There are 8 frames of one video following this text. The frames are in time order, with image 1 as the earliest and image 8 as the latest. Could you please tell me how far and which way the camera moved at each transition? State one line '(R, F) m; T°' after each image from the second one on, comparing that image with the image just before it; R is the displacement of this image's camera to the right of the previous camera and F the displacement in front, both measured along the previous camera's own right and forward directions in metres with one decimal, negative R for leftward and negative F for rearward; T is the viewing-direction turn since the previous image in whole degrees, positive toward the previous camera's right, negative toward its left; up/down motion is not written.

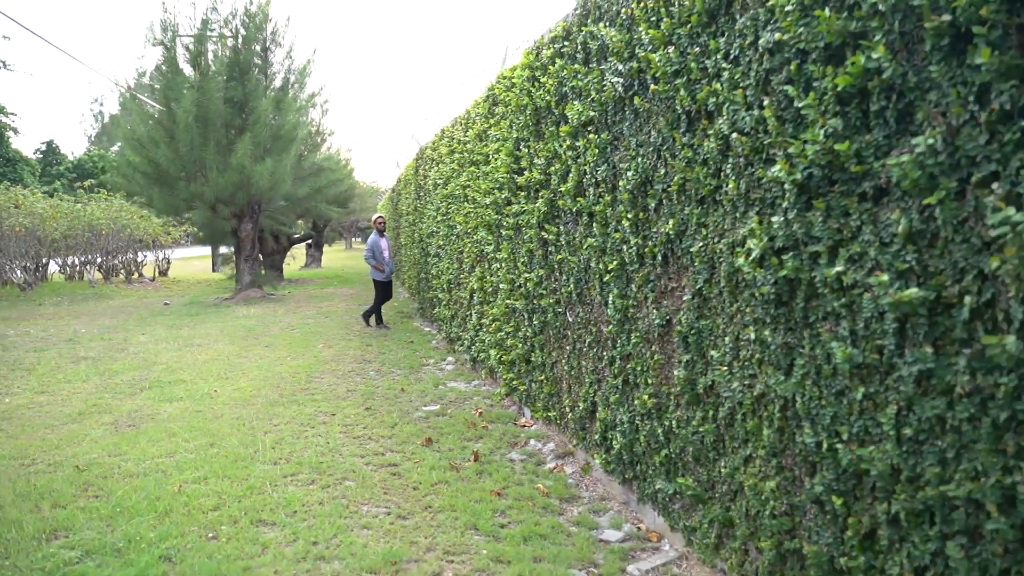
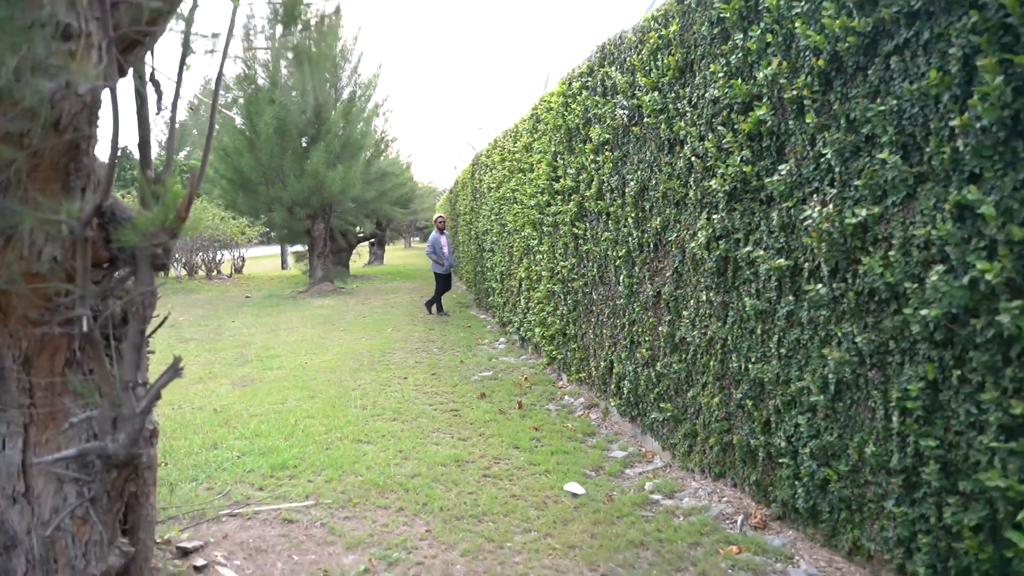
(+0.2, -1.3) m; -5°
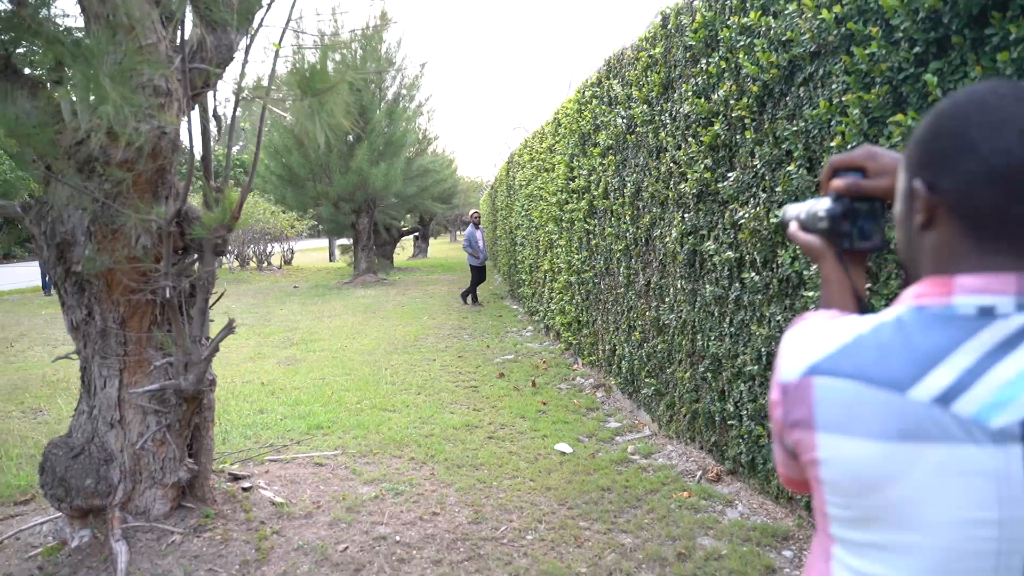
(+0.3, -0.7) m; -4°
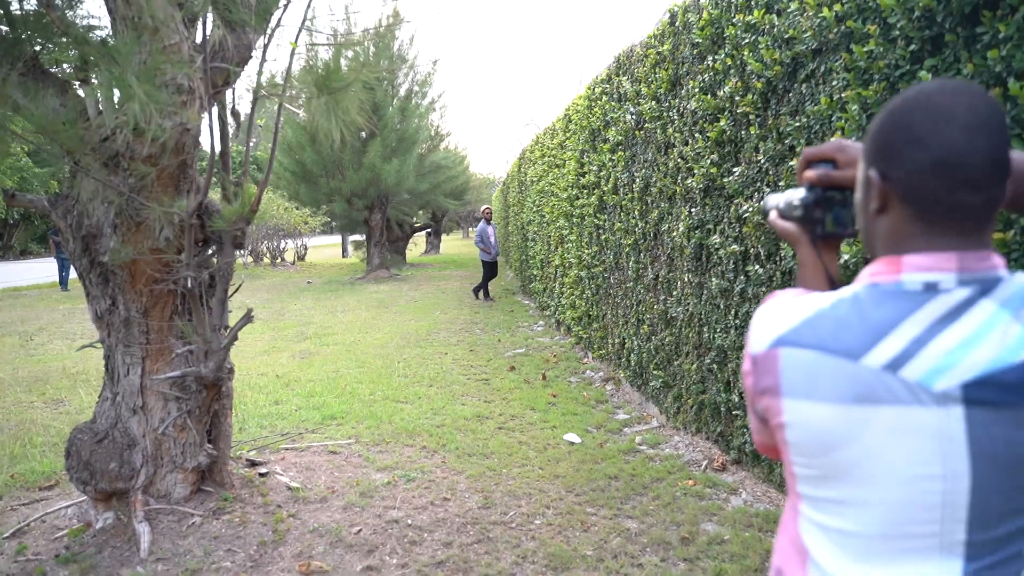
(0.0, -0.1) m; -1°
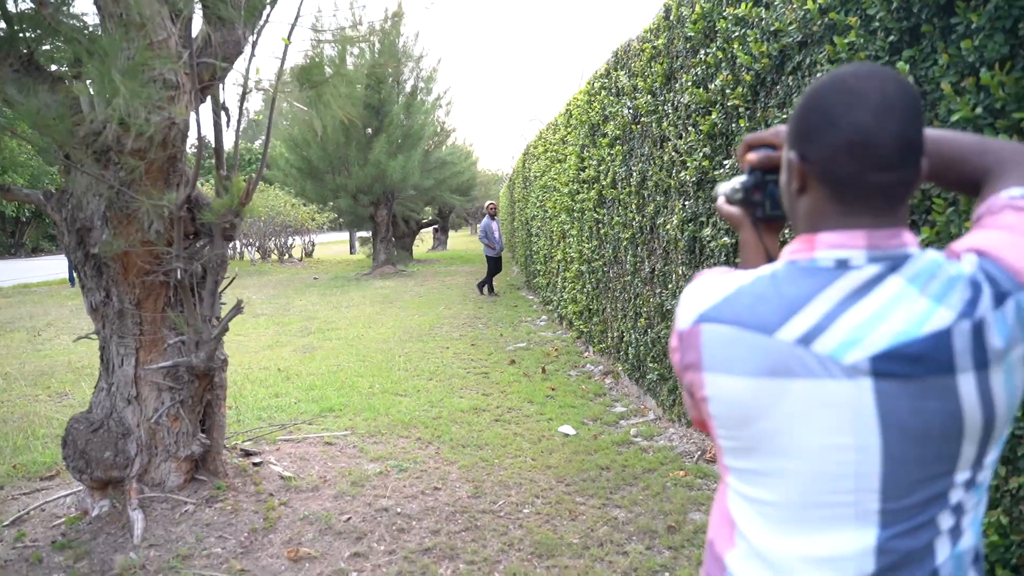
(+0.1, 0.0) m; -1°
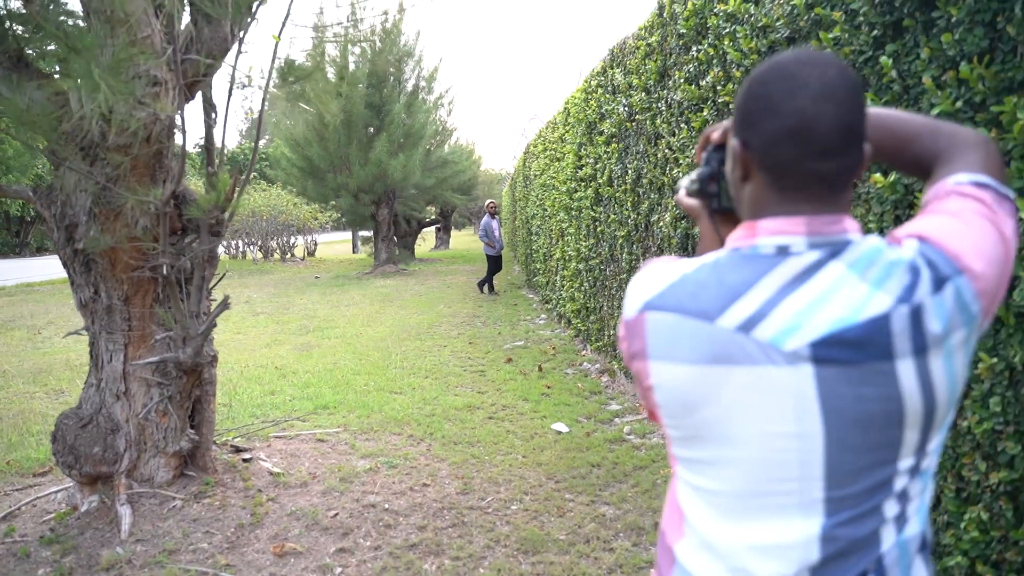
(+0.1, 0.0) m; 0°
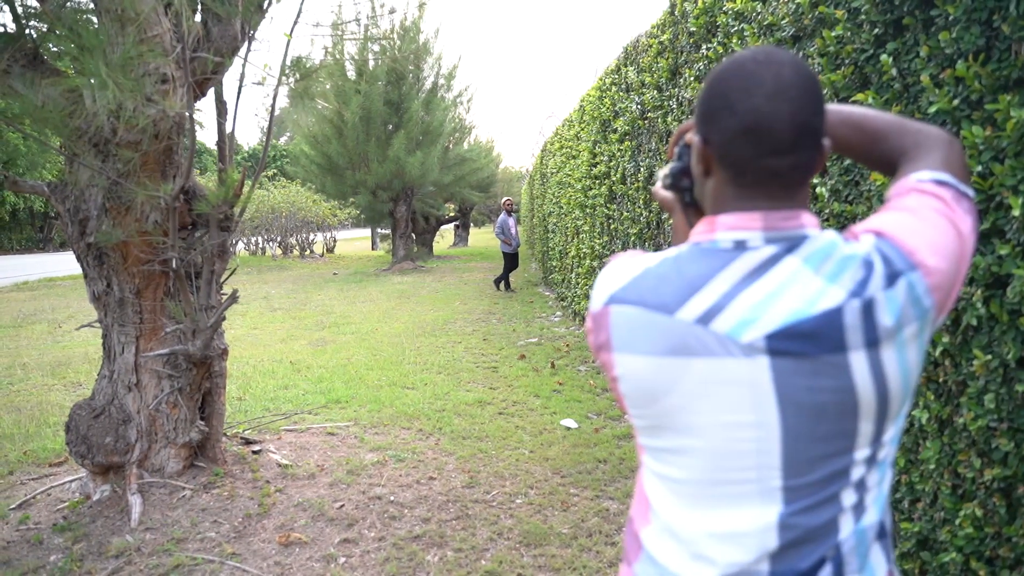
(+0.1, 0.0) m; -2°
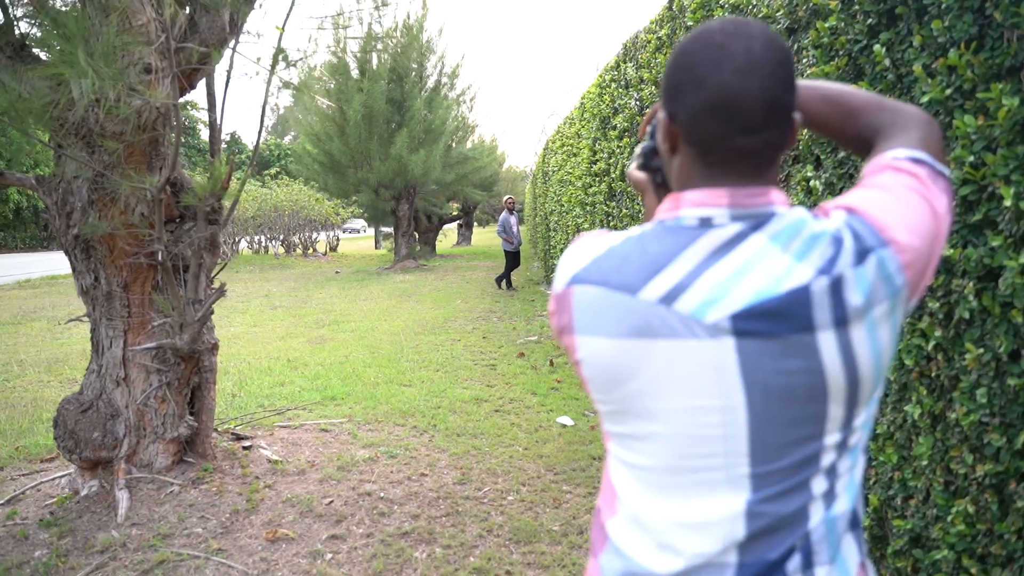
(+0.1, 0.0) m; 0°
